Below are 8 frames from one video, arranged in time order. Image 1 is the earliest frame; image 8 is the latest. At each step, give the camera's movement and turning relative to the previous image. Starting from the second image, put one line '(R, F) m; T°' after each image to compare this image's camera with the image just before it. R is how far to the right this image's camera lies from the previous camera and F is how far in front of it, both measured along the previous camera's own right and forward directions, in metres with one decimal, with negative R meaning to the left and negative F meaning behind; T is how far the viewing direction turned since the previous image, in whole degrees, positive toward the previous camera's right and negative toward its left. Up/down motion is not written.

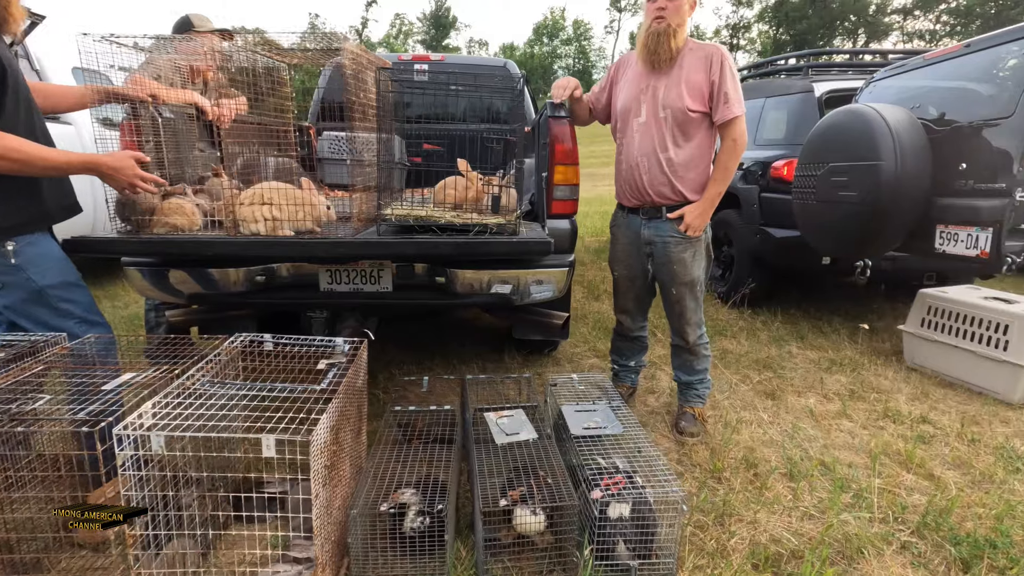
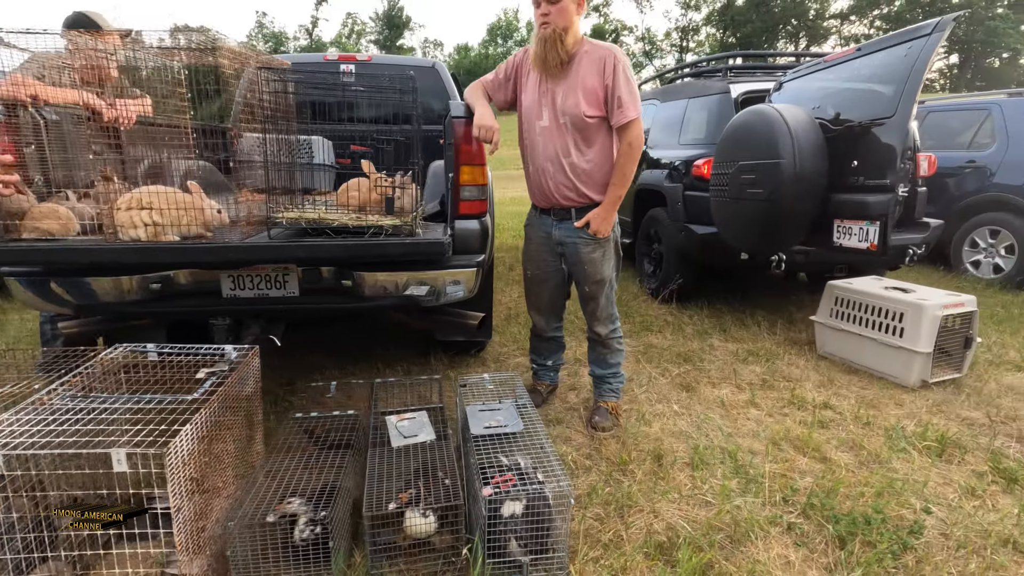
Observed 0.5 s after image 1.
(+0.2, 0.0) m; +4°
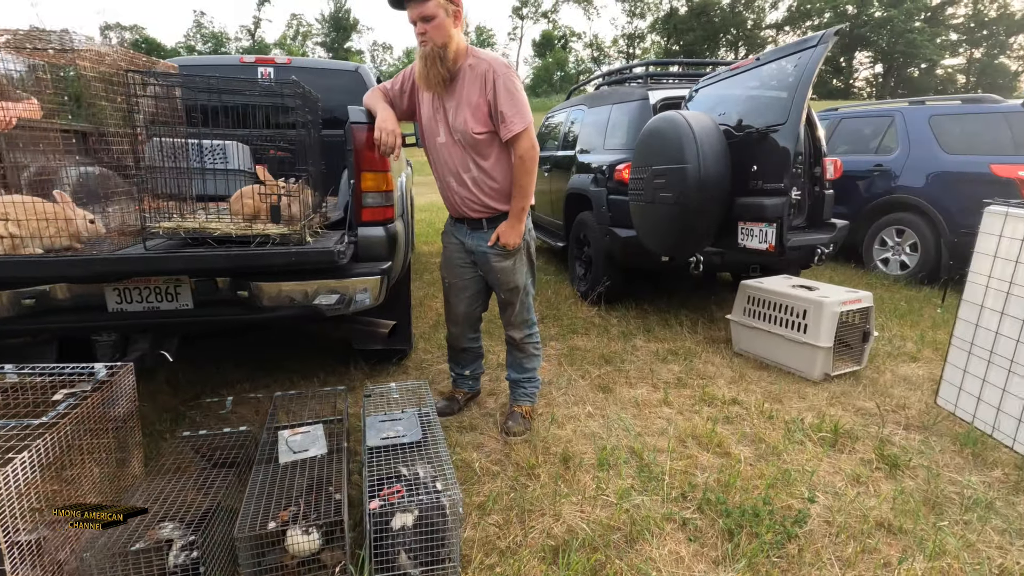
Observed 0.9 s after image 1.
(+0.2, 0.0) m; +5°
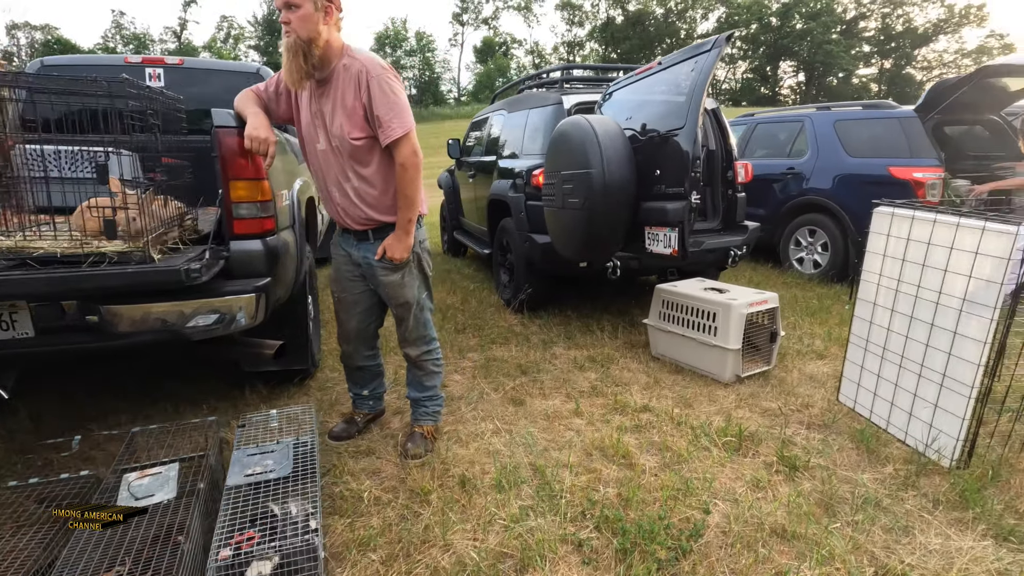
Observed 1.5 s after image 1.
(+0.2, +0.1) m; +5°
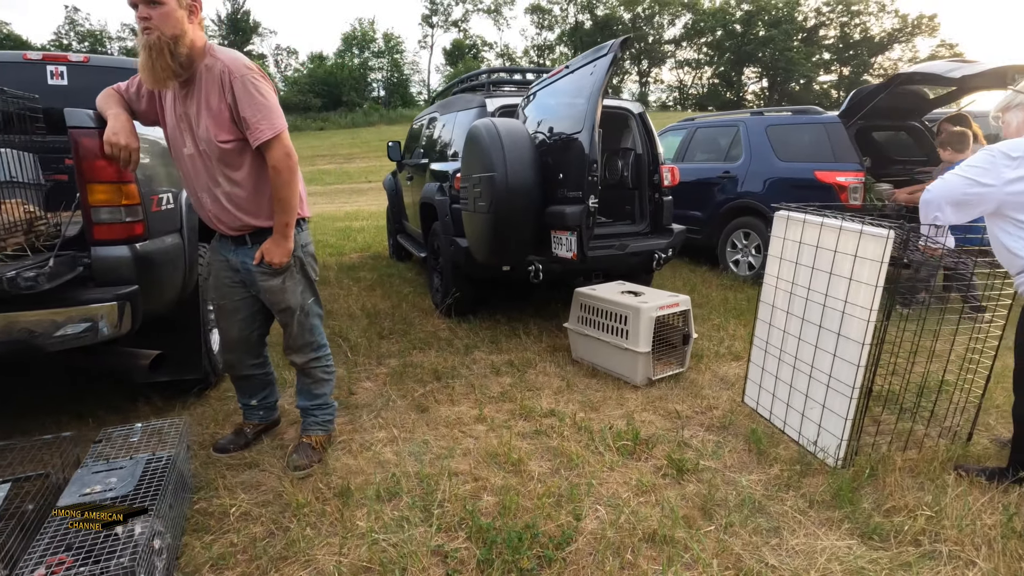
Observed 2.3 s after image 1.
(+0.4, 0.0) m; +3°
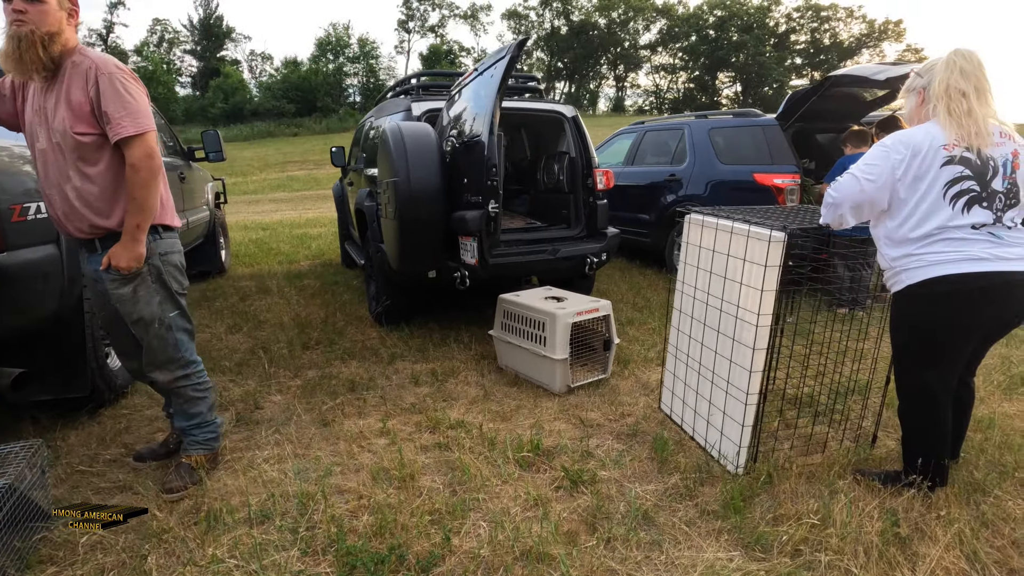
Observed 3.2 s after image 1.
(+0.4, +0.1) m; +2°
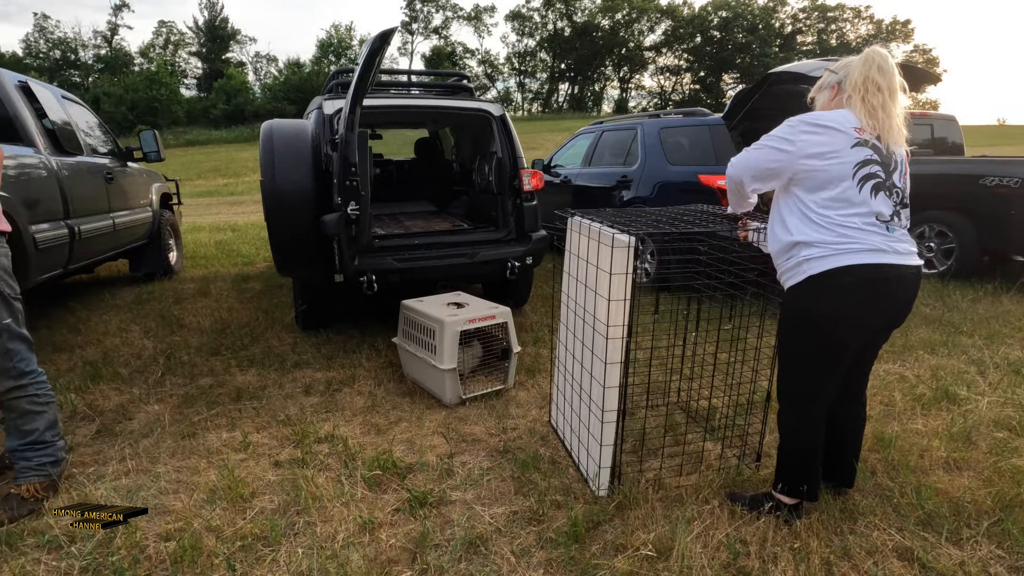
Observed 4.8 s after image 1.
(+0.7, +0.2) m; -1°
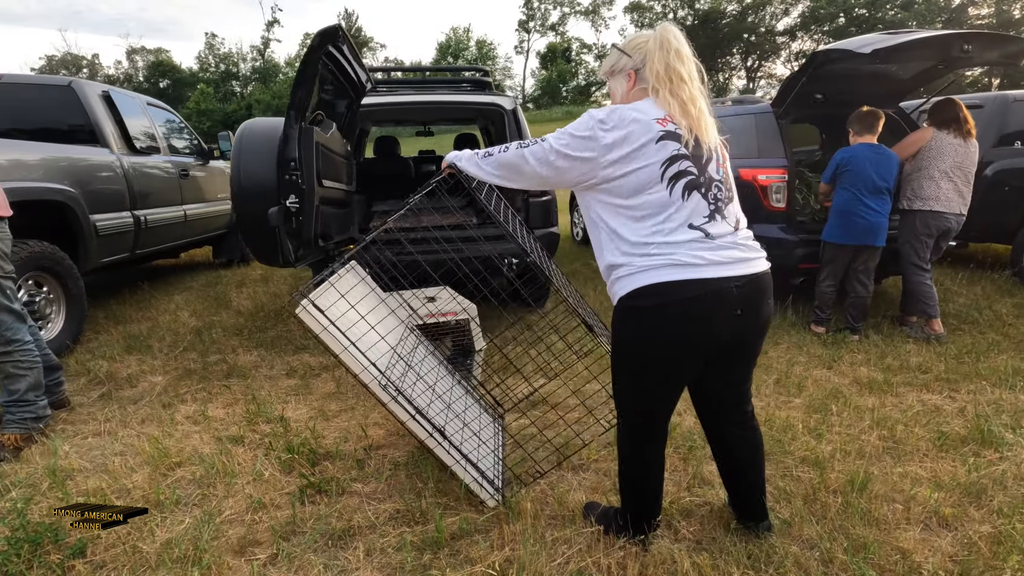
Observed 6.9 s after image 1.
(+0.9, +0.2) m; -12°
